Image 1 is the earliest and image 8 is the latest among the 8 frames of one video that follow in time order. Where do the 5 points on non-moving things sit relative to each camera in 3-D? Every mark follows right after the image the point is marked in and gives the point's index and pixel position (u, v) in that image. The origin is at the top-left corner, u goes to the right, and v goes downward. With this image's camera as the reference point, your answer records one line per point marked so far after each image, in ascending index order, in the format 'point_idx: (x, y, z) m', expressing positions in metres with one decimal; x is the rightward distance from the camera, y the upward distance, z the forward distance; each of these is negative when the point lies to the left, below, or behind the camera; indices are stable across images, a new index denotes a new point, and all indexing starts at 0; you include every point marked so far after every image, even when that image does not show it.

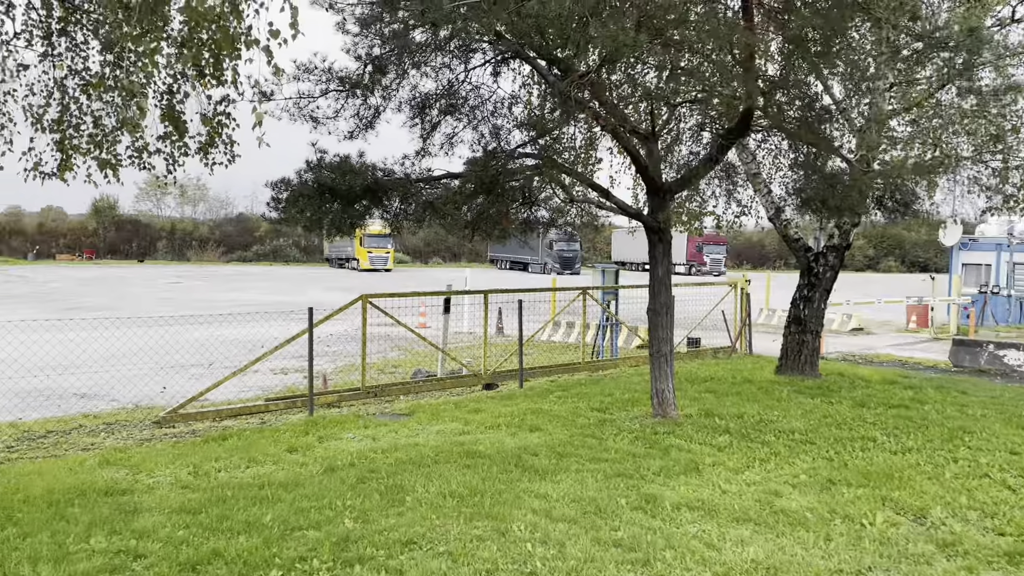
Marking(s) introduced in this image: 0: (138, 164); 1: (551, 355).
0: (-2.6, +0.9, +5.0) m
1: (+0.7, -1.2, +12.6) m
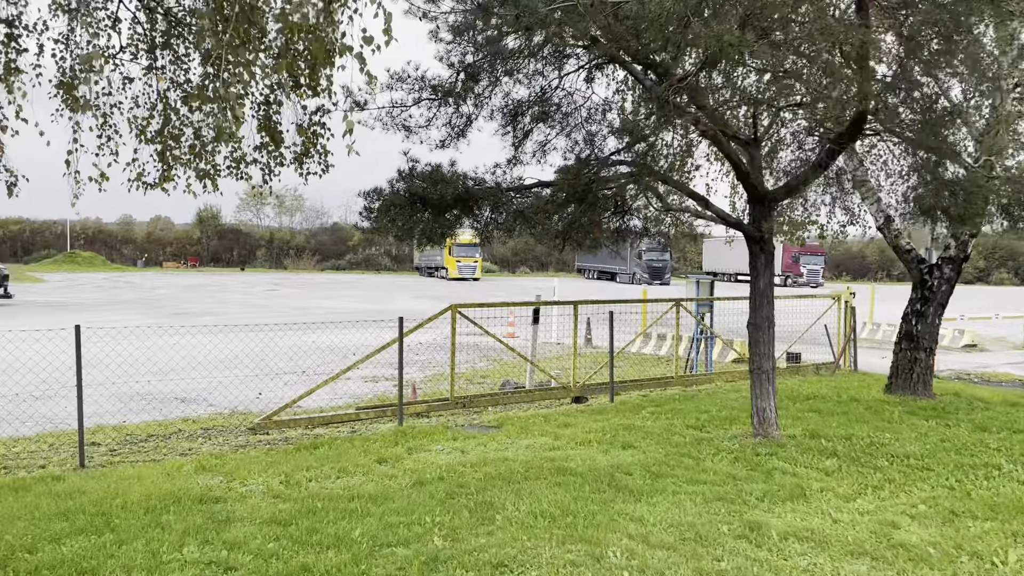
0: (-2.0, +0.8, +5.1) m
1: (+2.2, -1.4, +12.2) m
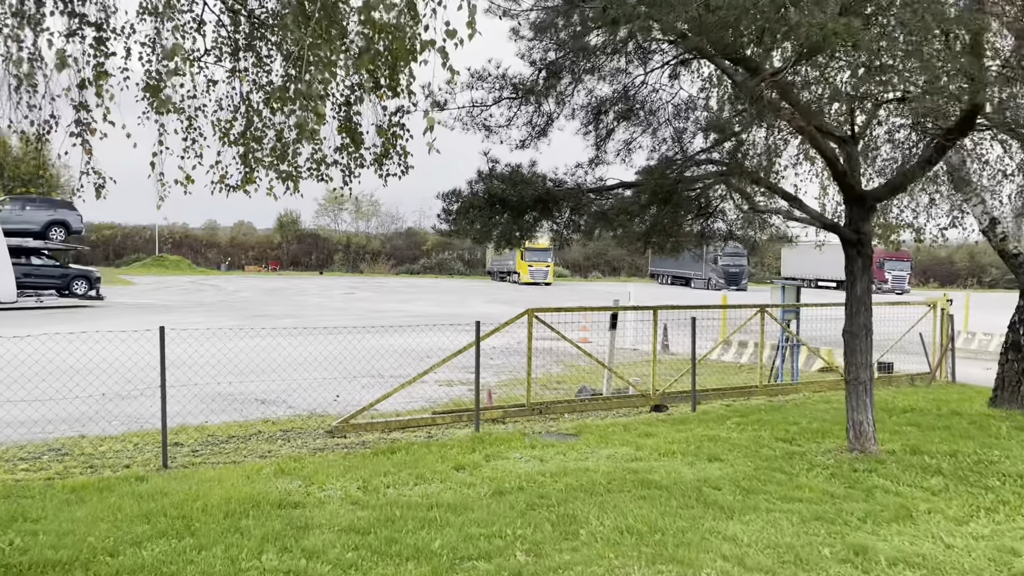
0: (-1.4, +0.8, +5.1) m
1: (+3.5, -1.5, +11.7) m
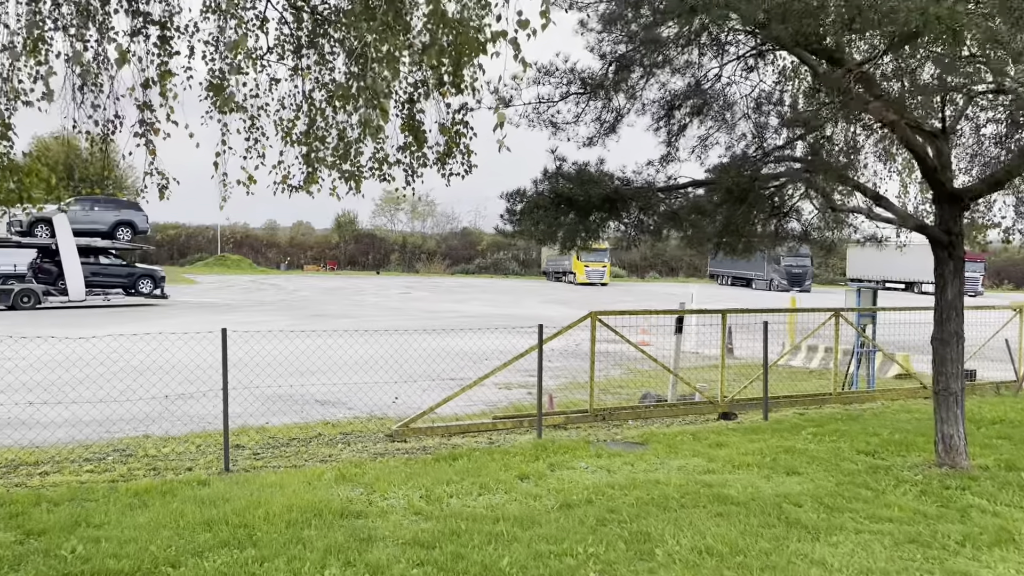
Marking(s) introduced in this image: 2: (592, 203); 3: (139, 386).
0: (-0.9, +0.8, +4.9) m
1: (+4.4, -1.5, +11.2) m
2: (+0.7, +0.7, +5.8) m
3: (-4.7, -1.2, +9.0) m
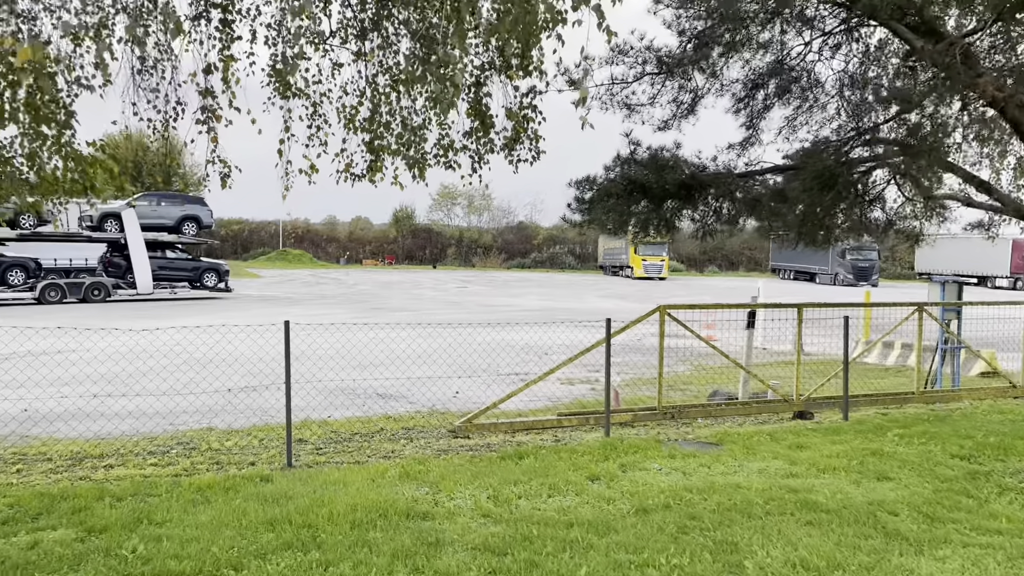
0: (-0.5, +0.8, +4.7) m
1: (+5.3, -1.4, +10.6) m
2: (+1.2, +0.8, +5.5) m
3: (-3.9, -1.2, +9.1) m
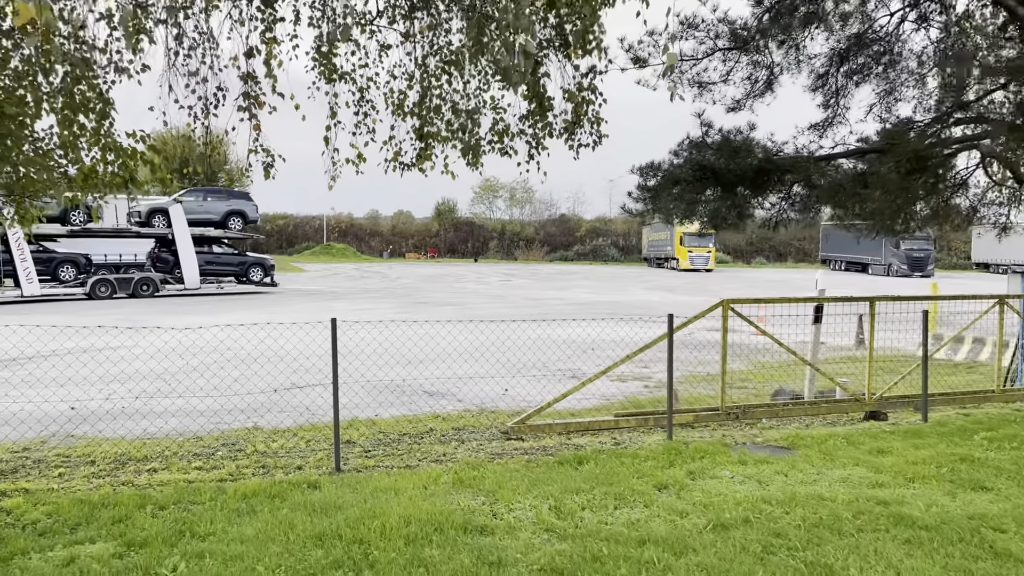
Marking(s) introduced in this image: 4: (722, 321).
0: (-0.1, +0.9, +4.4) m
1: (+6.0, -1.3, +10.0) m
2: (+1.6, +0.8, +5.1) m
3: (-3.3, -1.1, +9.0) m
4: (+2.0, -0.3, +6.8) m
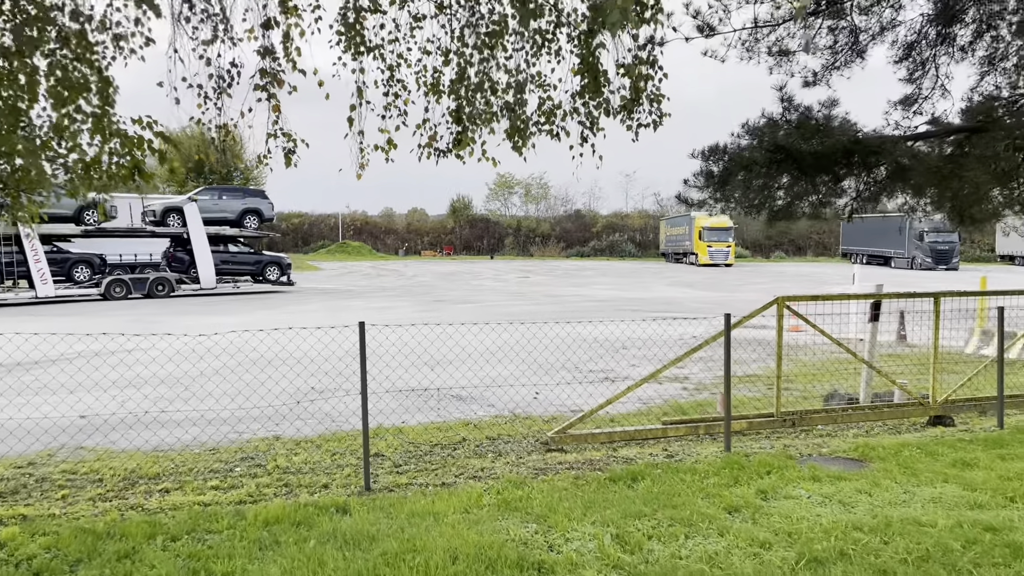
0: (+0.2, +0.9, +3.9) m
1: (+6.4, -1.2, +9.4) m
2: (+1.9, +0.8, +4.5) m
3: (-2.9, -1.1, +8.6) m
4: (+2.3, -0.3, +6.3) m
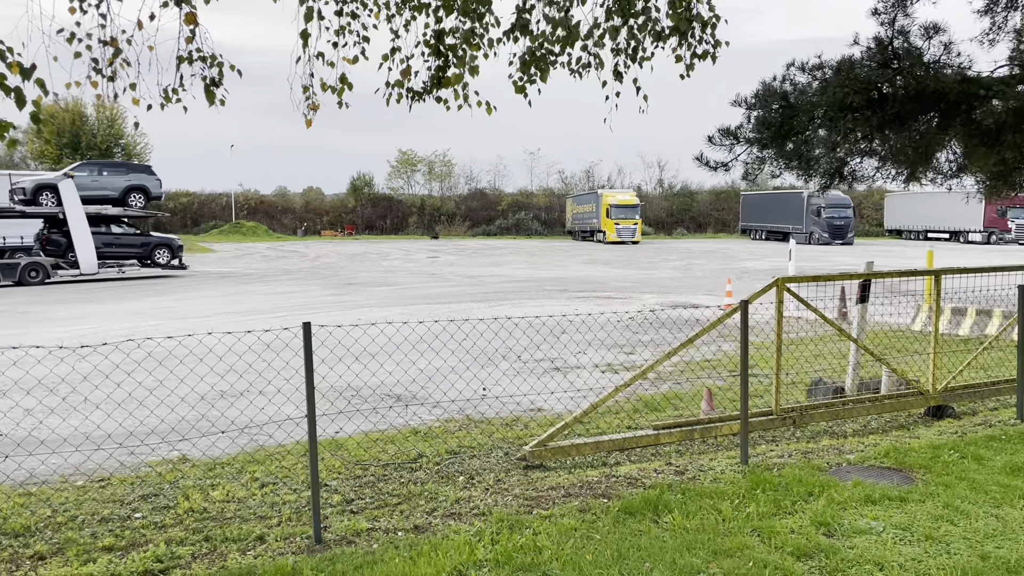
0: (+0.2, +0.9, +2.9) m
1: (+5.7, -0.9, +9.2) m
2: (+1.9, +0.9, +3.7) m
3: (-3.4, -1.0, +7.1) m
4: (+2.1, -0.1, +5.5) m
